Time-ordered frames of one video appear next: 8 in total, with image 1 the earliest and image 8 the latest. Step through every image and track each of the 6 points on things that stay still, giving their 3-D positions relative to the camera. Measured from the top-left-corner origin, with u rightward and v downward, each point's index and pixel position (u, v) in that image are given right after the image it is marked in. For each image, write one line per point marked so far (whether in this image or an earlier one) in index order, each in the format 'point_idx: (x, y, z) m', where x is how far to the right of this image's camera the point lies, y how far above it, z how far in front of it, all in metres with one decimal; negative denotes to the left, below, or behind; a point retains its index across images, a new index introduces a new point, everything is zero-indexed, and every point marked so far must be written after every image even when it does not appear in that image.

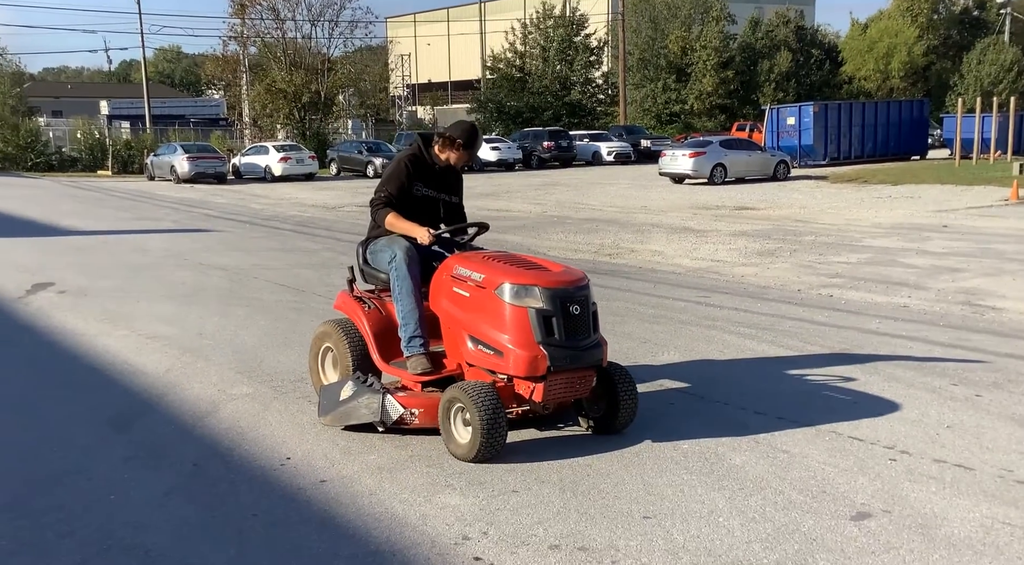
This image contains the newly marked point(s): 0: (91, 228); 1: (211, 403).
0: (-7.7, +1.0, +17.9) m
1: (-1.9, -0.8, +6.2) m
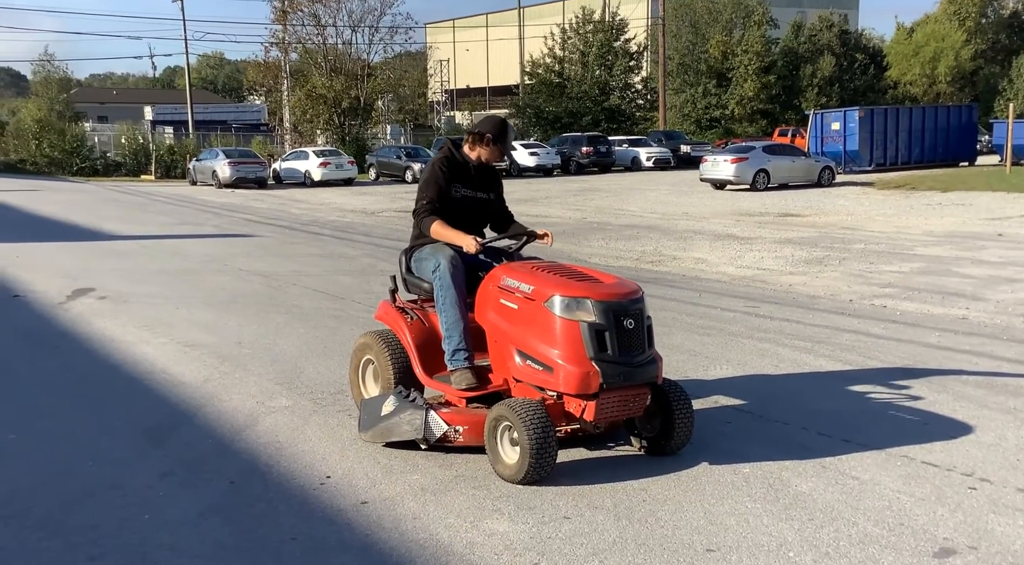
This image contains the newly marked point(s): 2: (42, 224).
0: (-7.0, +0.9, +18.0) m
1: (-1.6, -0.8, +6.0) m
2: (-9.2, +1.2, +19.0) m
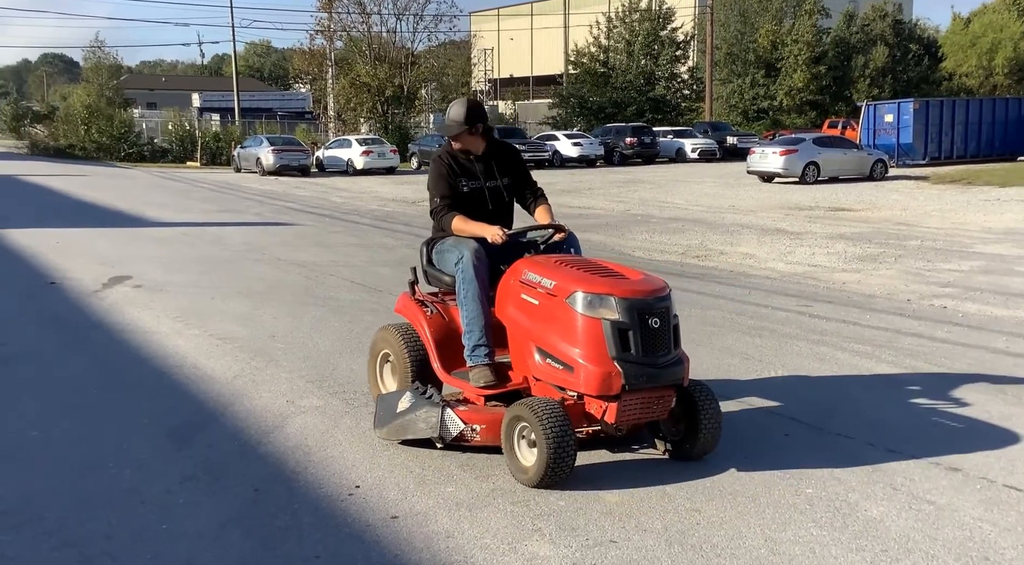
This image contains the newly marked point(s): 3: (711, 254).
0: (-6.2, +1.1, +17.9) m
1: (-1.4, -0.8, +5.7) m
2: (-8.4, +1.4, +19.1) m
3: (+3.4, +0.5, +16.8) m
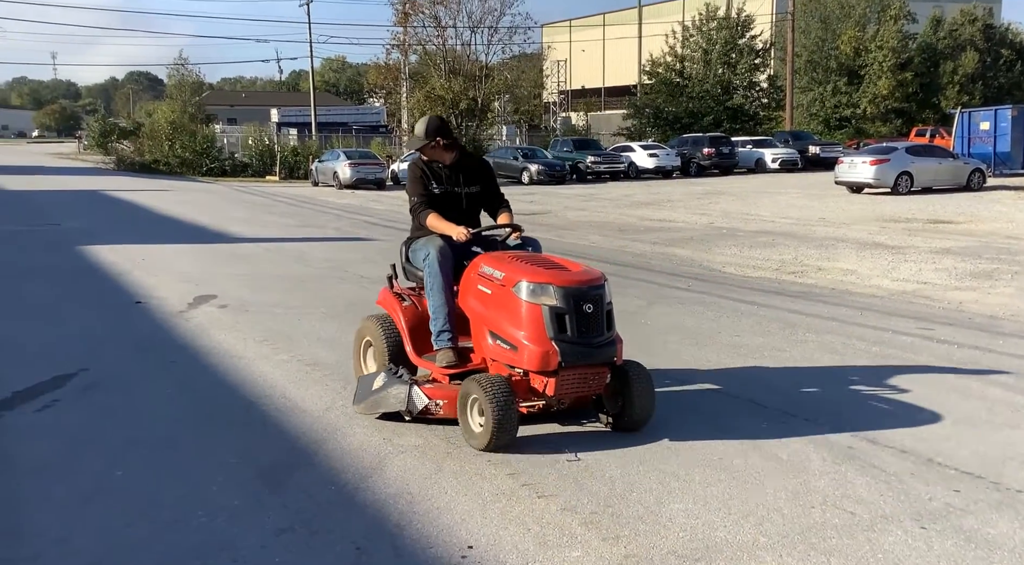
0: (-4.7, +0.9, +17.8) m
1: (-0.7, -1.0, +5.3) m
2: (-6.8, +1.1, +19.1) m
3: (+4.8, +0.2, +16.0) m
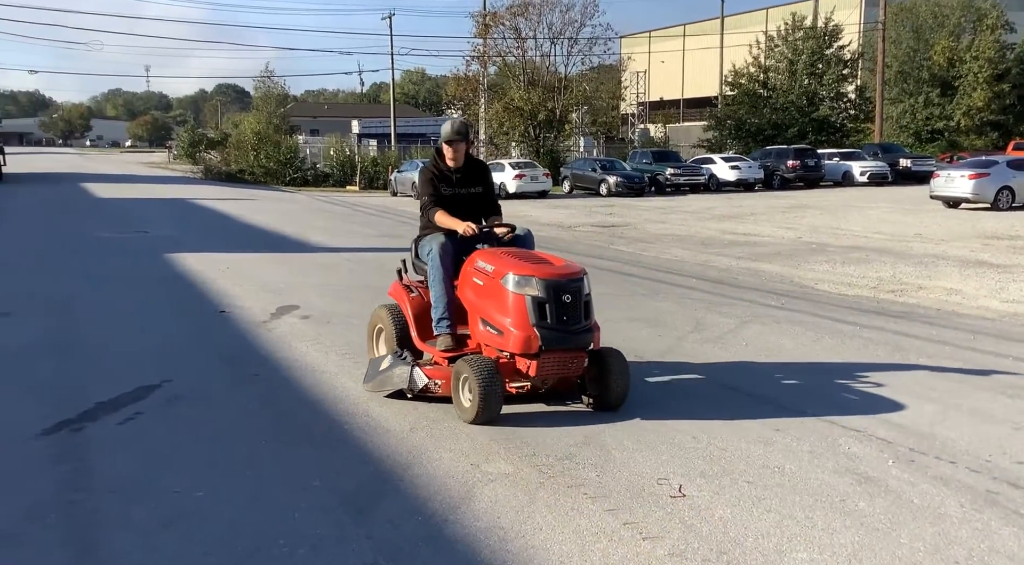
0: (-3.2, +0.7, +17.7) m
1: (-0.2, -1.0, +5.0) m
2: (-5.2, +1.0, +19.2) m
3: (+6.1, -0.1, +15.2) m
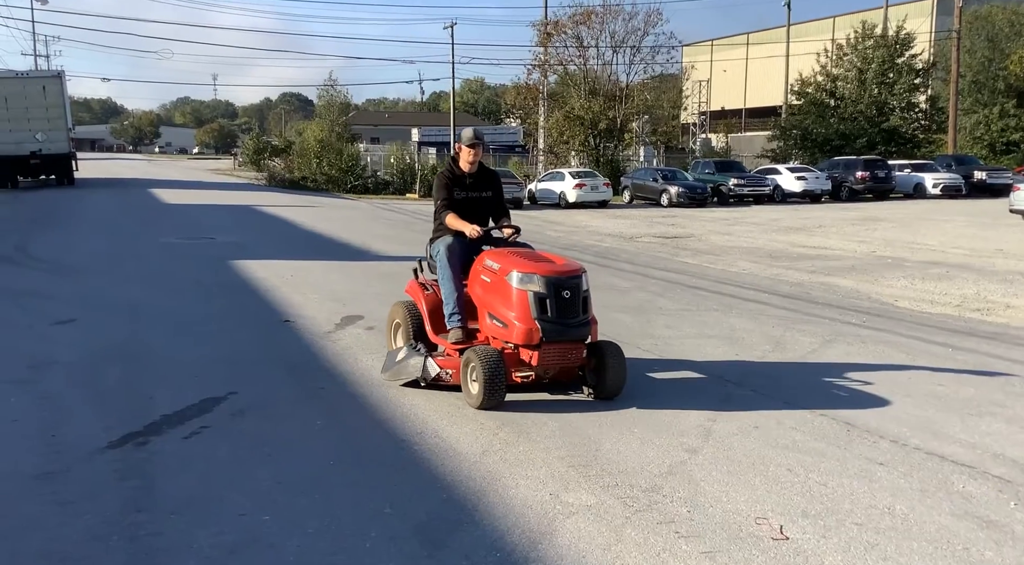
0: (-2.0, +0.5, +17.5) m
1: (+0.2, -1.1, +4.6) m
2: (-3.9, +0.8, +19.2) m
3: (+7.1, -0.4, +14.5) m
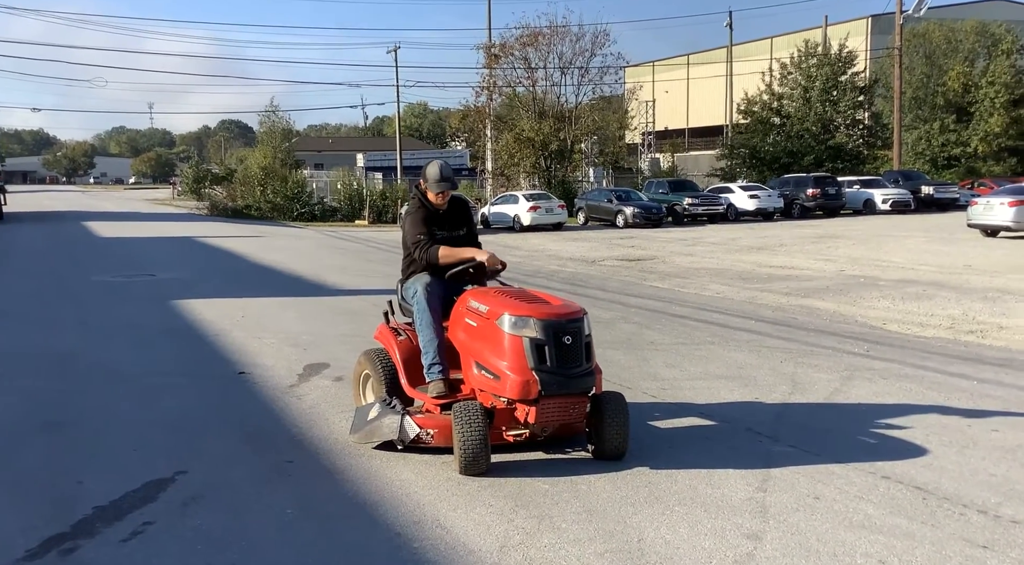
0: (-2.6, -0.1, +16.4) m
1: (+0.3, -1.4, +3.6) m
2: (-4.6, +0.1, +17.9) m
3: (+6.7, -0.7, +13.8) m
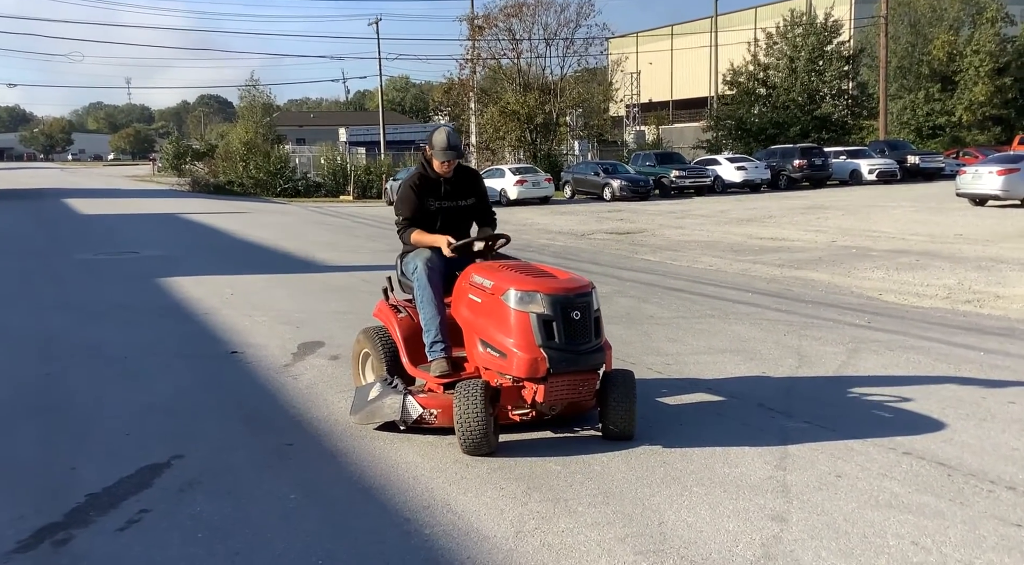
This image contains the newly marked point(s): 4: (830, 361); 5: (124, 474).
0: (-2.7, +0.3, +16.1) m
1: (+0.4, -1.3, +3.4) m
2: (-4.7, +0.6, +17.6) m
3: (+6.7, -0.2, +13.7) m
4: (+2.7, -0.7, +8.2) m
5: (-2.2, -1.1, +5.5) m
